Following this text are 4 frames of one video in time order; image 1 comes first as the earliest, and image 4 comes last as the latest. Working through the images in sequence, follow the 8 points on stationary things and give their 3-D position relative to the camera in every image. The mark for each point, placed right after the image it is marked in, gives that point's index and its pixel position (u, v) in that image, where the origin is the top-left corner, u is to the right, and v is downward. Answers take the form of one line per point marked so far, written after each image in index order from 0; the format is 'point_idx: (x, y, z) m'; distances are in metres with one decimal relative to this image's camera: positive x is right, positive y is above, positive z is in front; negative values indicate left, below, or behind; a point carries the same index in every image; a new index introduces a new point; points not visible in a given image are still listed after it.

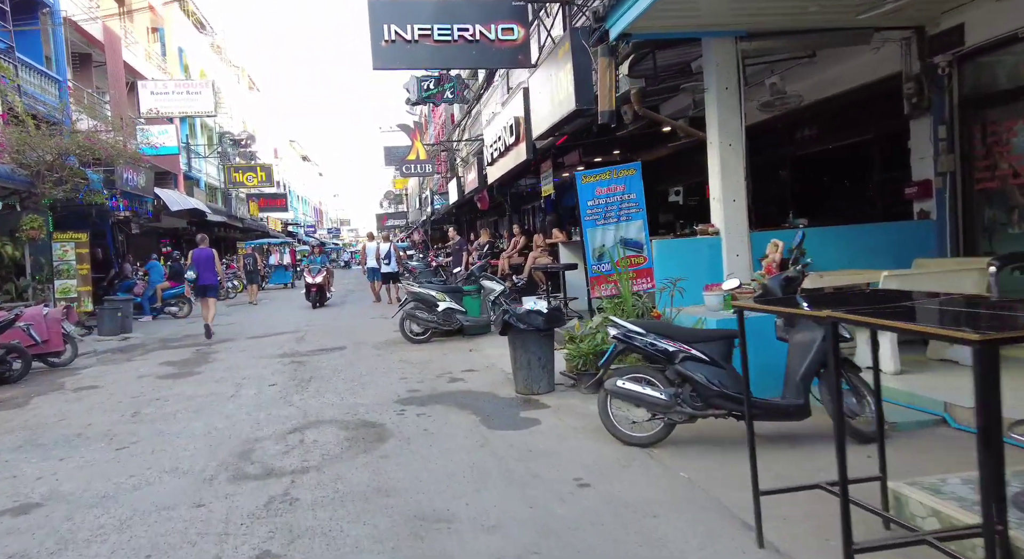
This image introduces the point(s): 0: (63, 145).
0: (-8.5, +2.5, +13.9) m
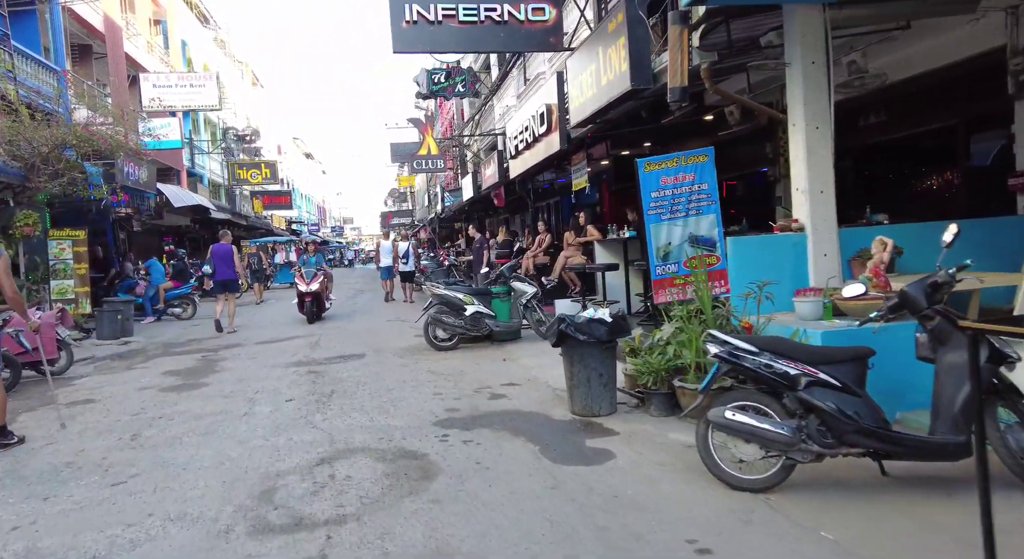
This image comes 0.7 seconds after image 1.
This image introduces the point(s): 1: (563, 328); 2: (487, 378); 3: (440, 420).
0: (-8.0, +2.5, +13.0) m
1: (+0.4, -0.4, +5.9) m
2: (-0.3, -1.0, +7.9) m
3: (-0.6, -1.2, +6.2) m
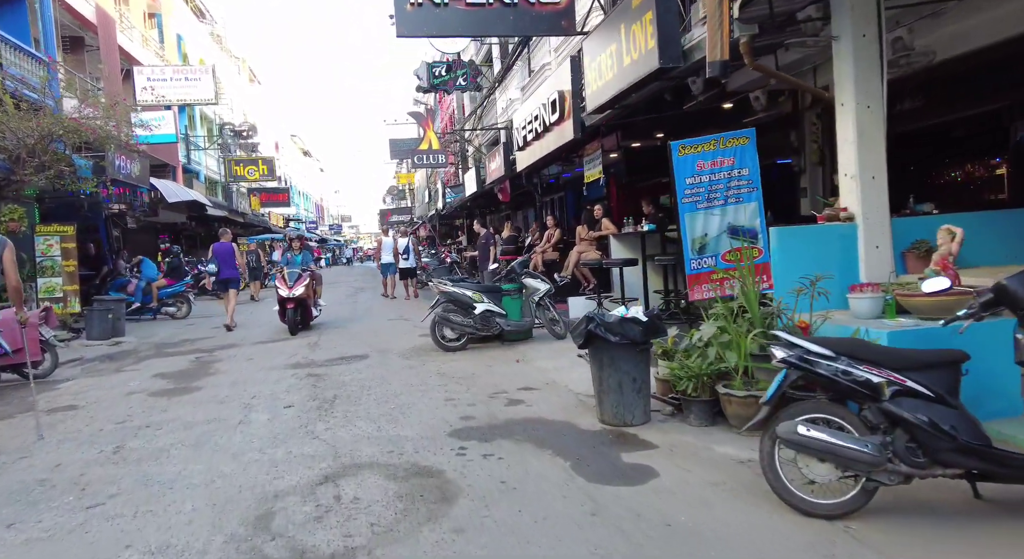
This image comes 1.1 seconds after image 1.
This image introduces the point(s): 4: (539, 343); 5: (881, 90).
0: (-7.9, +2.6, +12.4) m
1: (+0.6, -0.4, +5.4) m
2: (-0.1, -1.0, +7.3) m
3: (-0.4, -1.1, +5.6) m
4: (+0.4, -0.9, +9.8) m
5: (+3.0, +1.5, +5.9) m
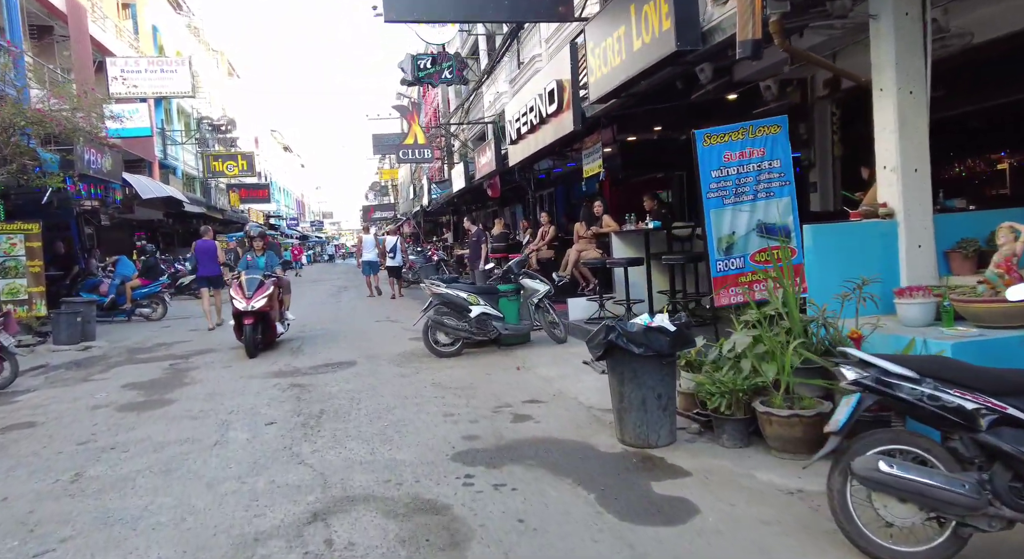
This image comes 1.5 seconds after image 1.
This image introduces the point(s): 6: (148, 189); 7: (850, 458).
0: (-8.0, +2.5, +11.6) m
1: (+0.7, -0.4, +4.8) m
2: (-0.1, -1.0, +6.7) m
3: (-0.4, -1.2, +5.0) m
4: (+0.3, -0.9, +9.2) m
5: (+3.0, +1.5, +5.4) m
6: (-9.5, +2.4, +19.2) m
7: (+1.5, -0.8, +3.2) m
